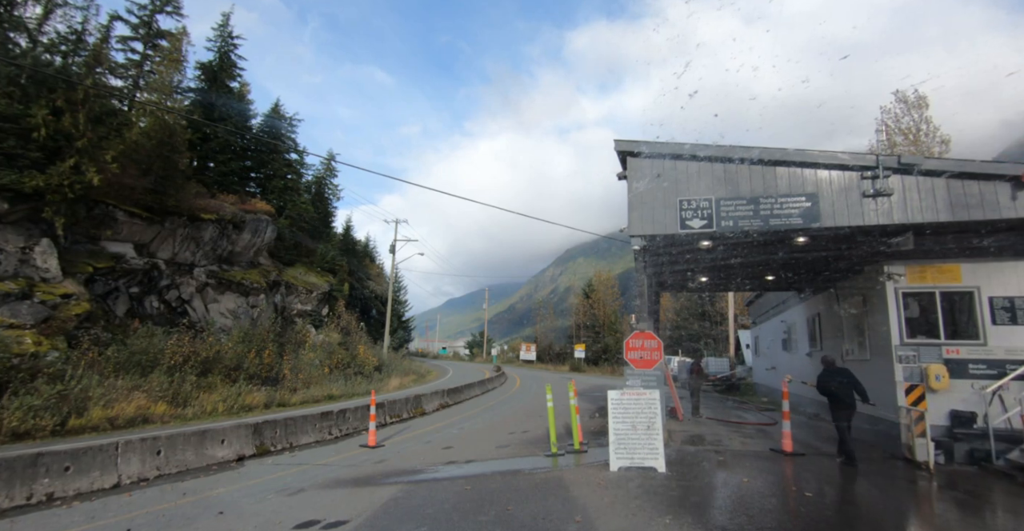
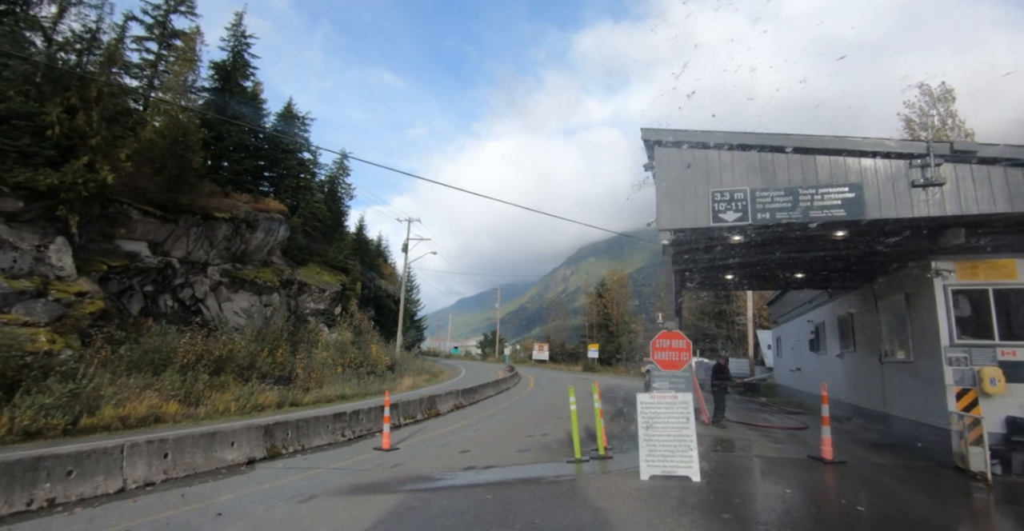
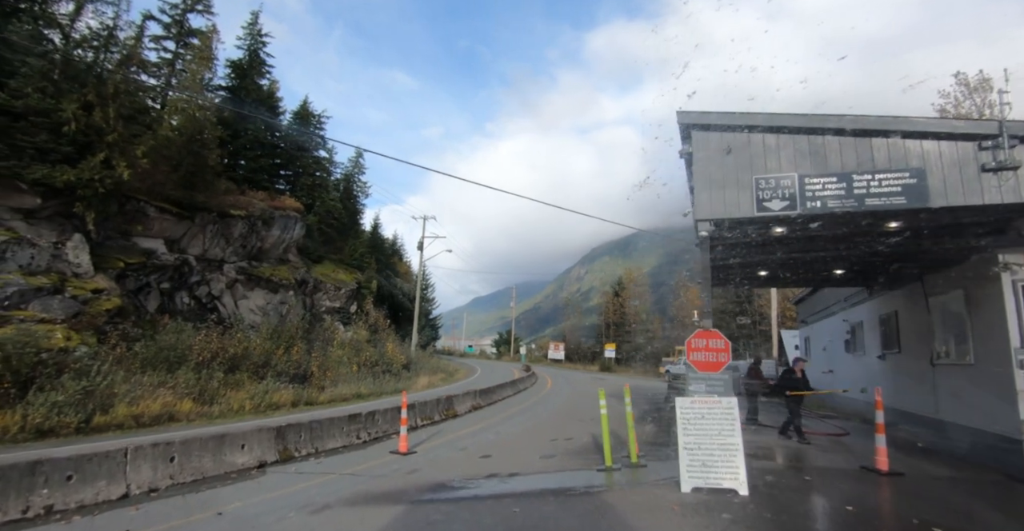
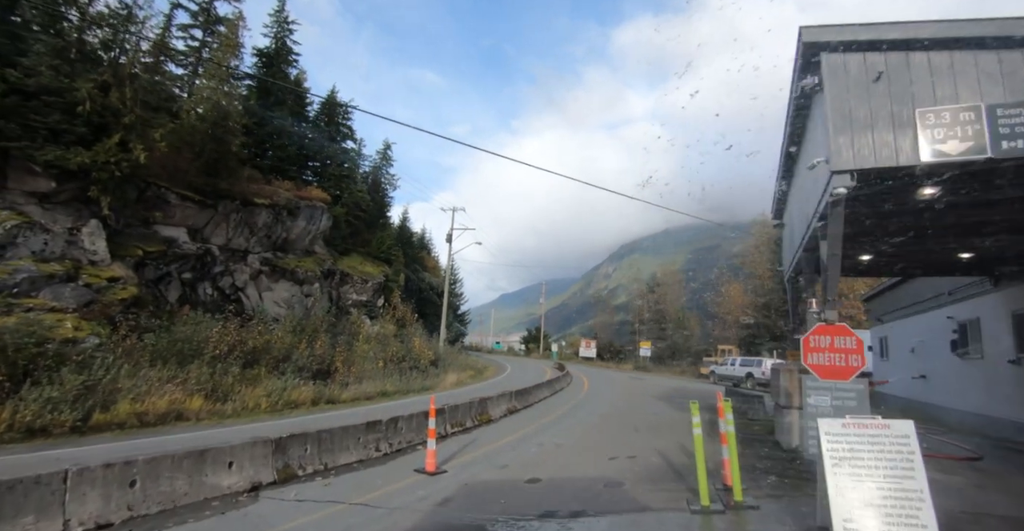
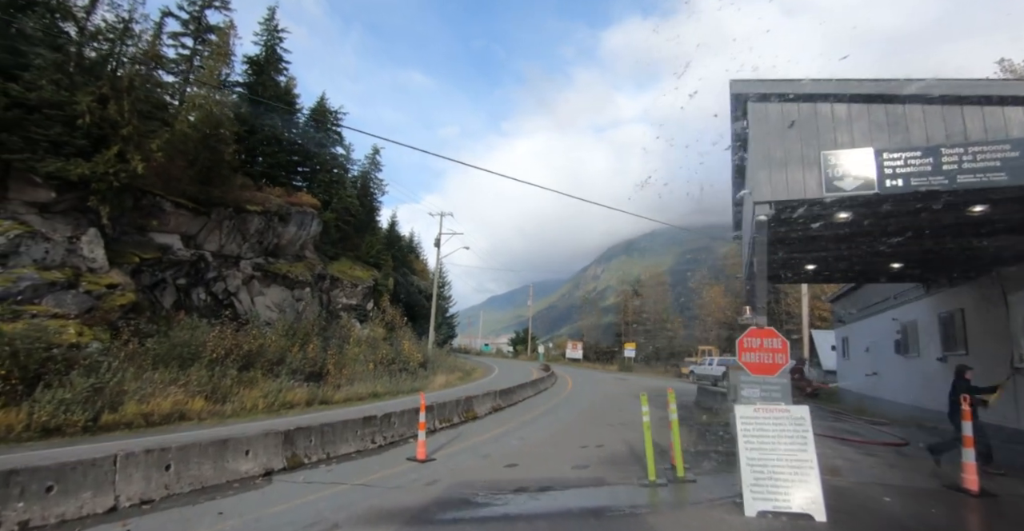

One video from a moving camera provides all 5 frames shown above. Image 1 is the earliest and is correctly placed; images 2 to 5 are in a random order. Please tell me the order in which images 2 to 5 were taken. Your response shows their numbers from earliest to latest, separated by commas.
2, 3, 5, 4
